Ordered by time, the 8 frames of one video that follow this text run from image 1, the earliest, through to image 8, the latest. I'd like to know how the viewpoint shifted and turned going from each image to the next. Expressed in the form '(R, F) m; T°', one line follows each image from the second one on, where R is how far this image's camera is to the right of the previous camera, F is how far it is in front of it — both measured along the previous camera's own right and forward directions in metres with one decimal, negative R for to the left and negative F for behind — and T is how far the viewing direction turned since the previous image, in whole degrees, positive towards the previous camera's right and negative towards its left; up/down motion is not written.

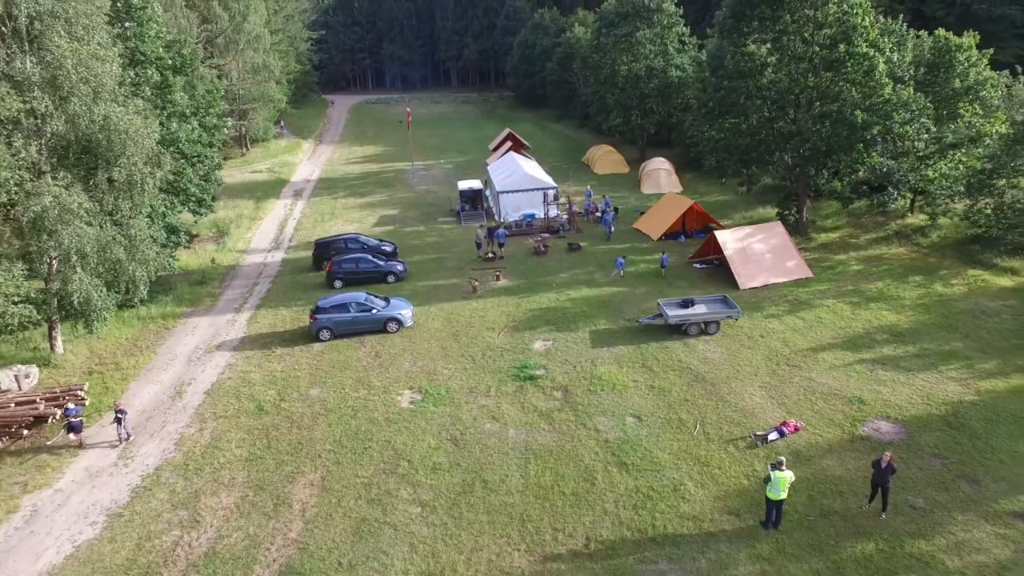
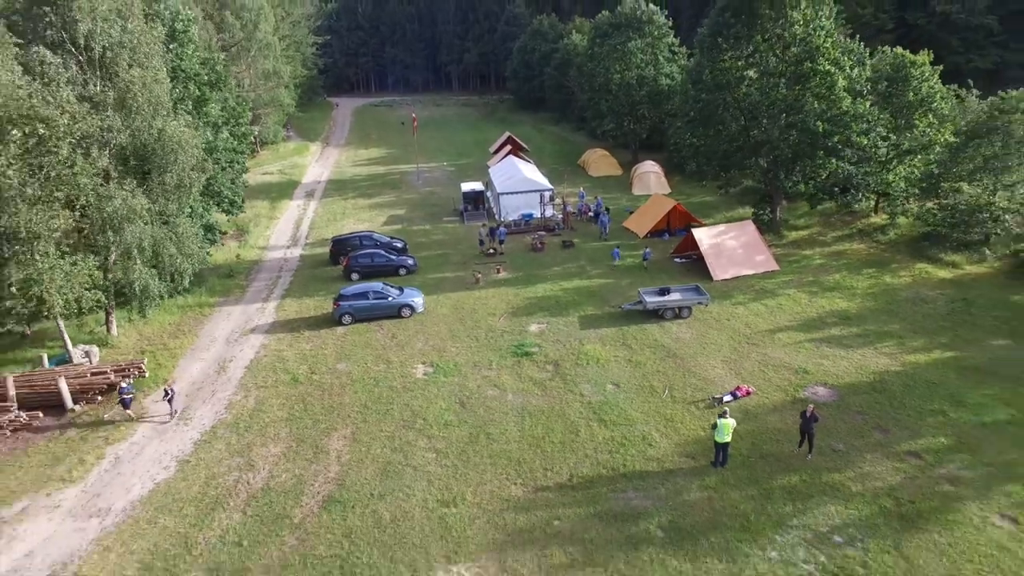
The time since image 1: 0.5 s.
(0.0, -2.7) m; 0°
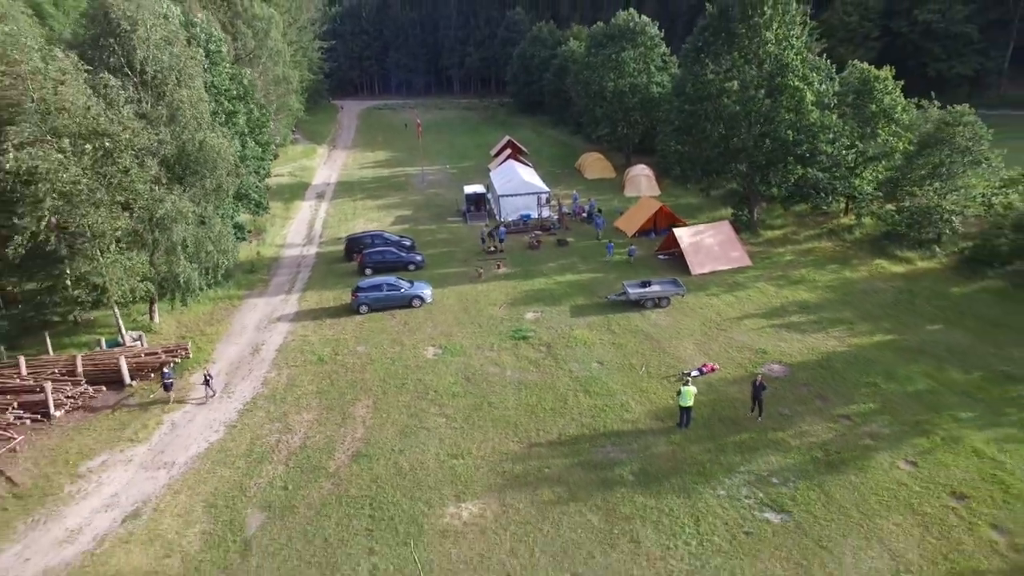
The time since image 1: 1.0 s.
(0.0, -2.6) m; 0°
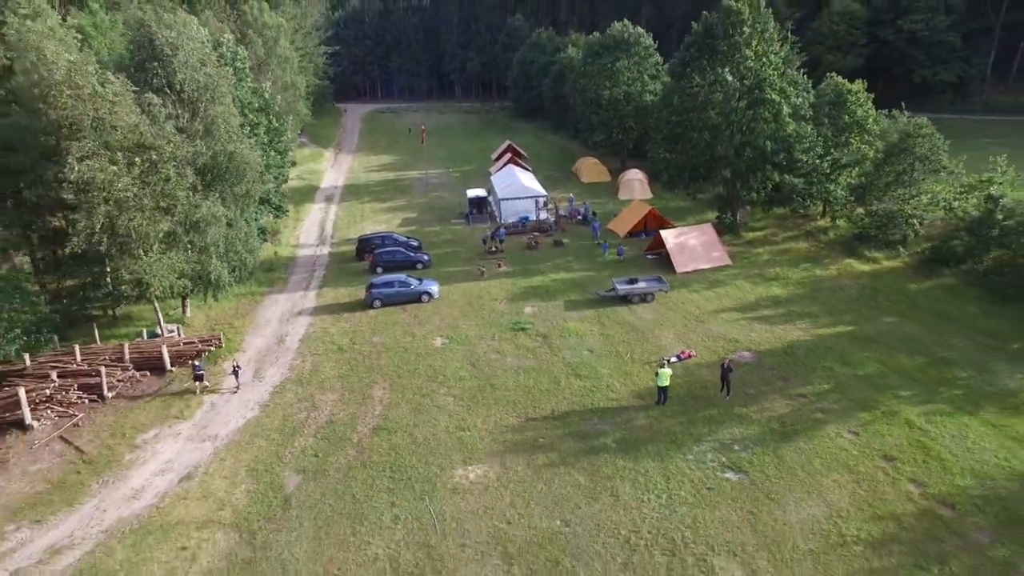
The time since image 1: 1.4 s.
(0.0, -2.4) m; 0°
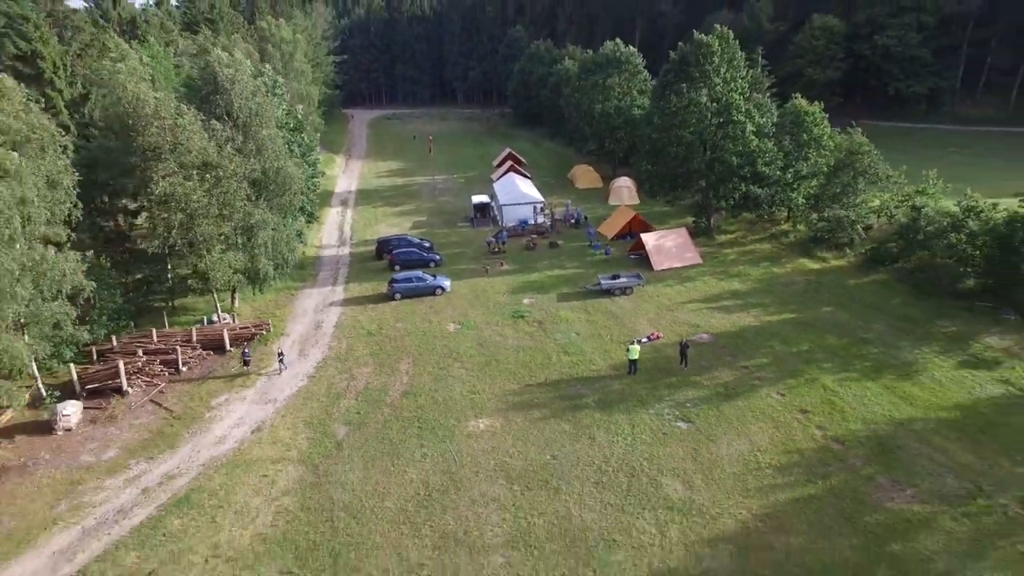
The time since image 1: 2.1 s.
(0.0, -4.6) m; 0°
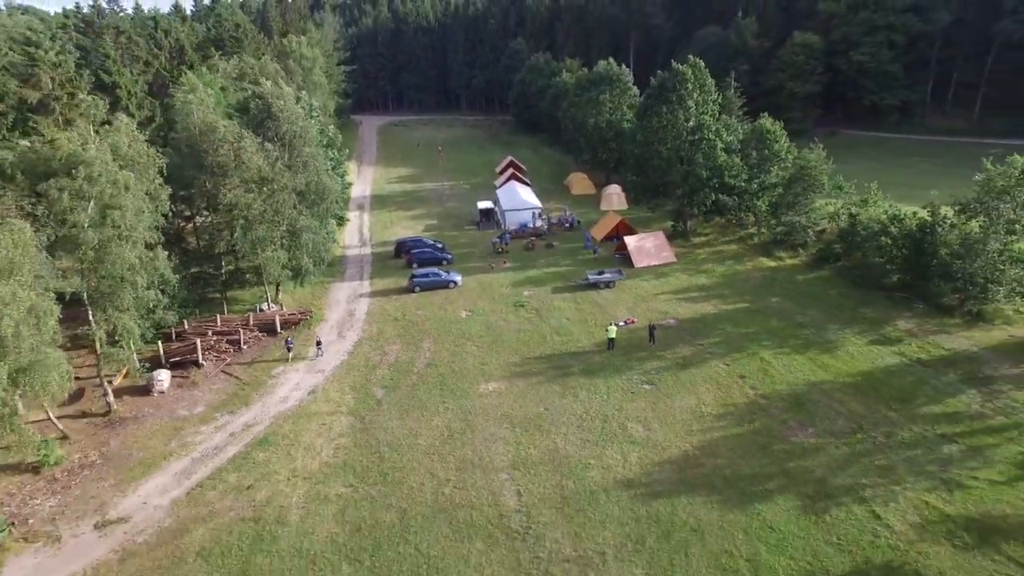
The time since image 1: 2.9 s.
(0.0, -5.5) m; 0°
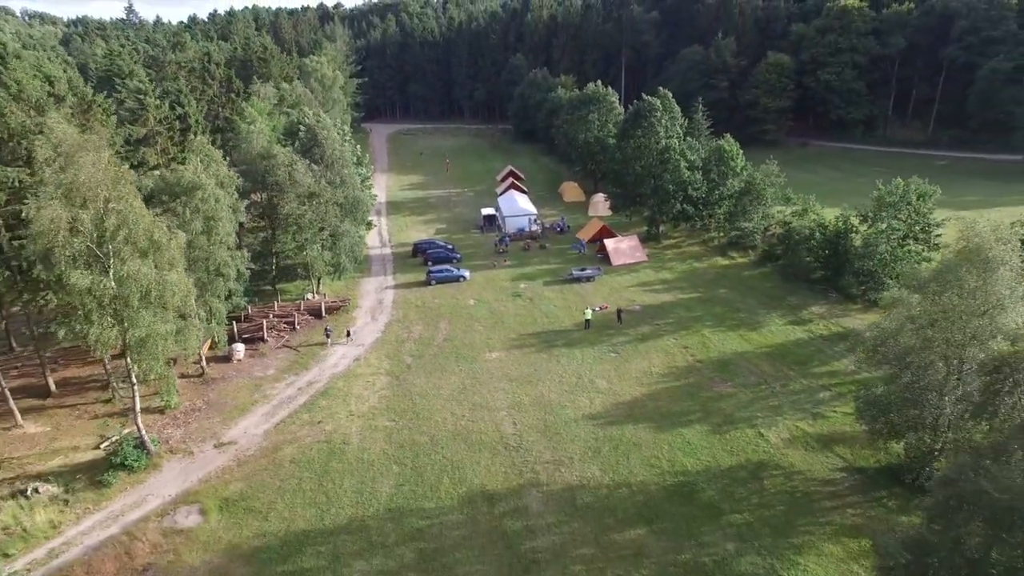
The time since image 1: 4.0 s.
(+0.1, -7.9) m; 0°
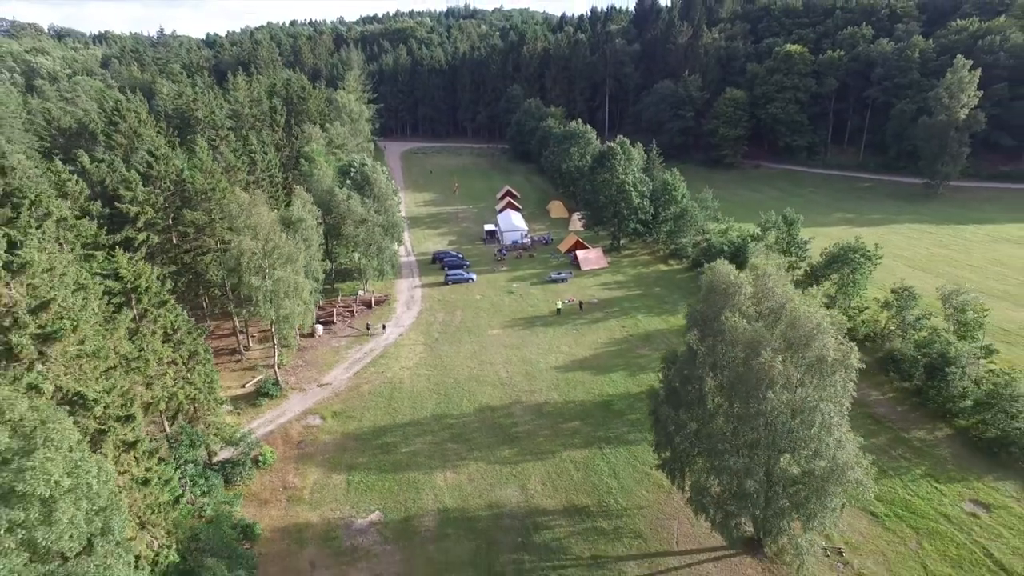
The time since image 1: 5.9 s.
(+0.3, -15.7) m; 0°
